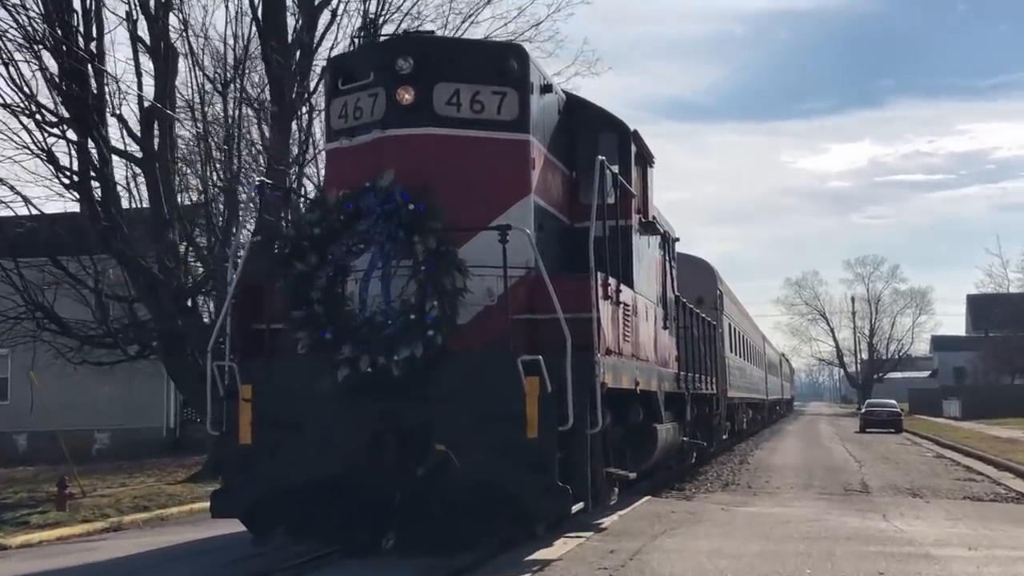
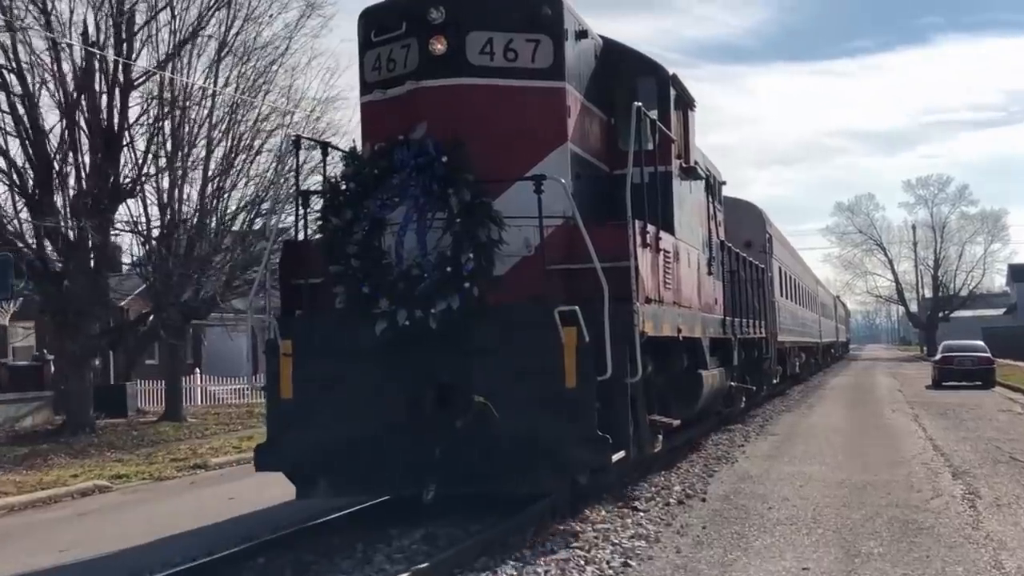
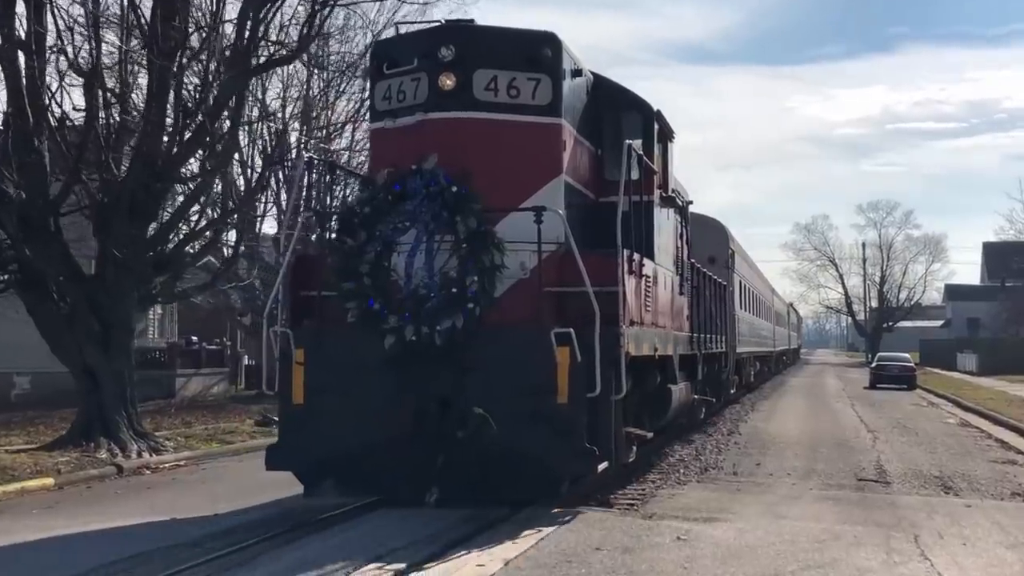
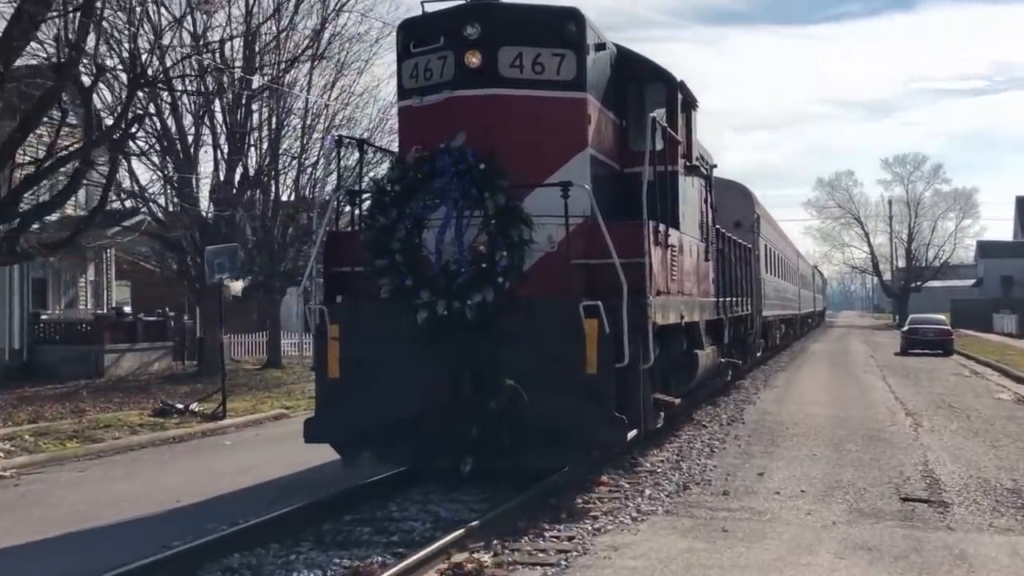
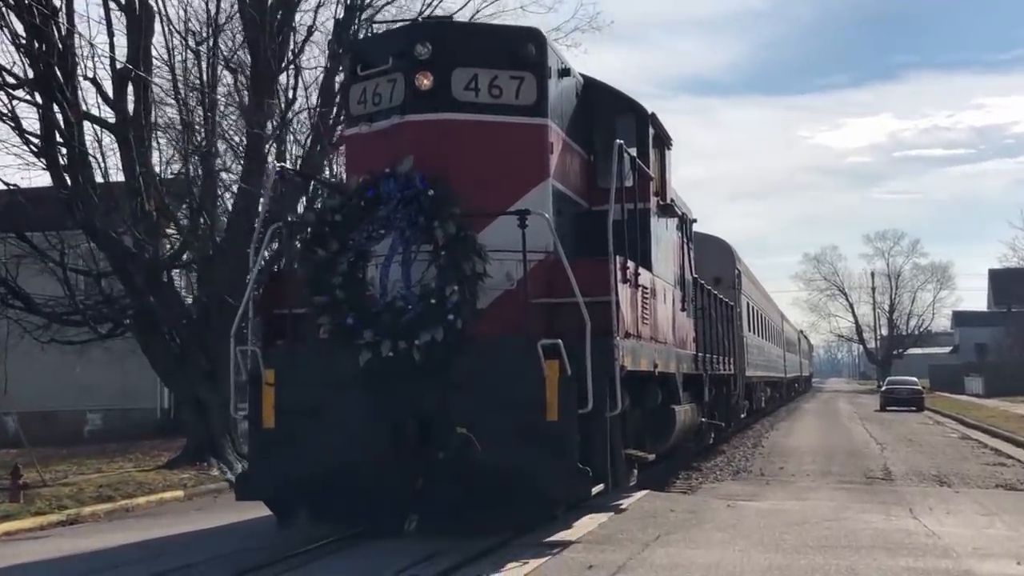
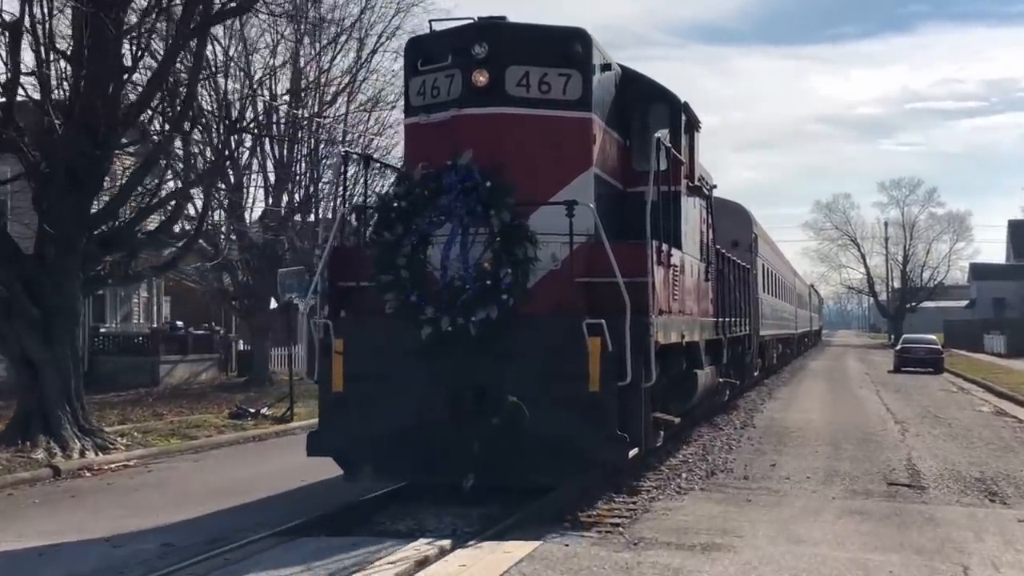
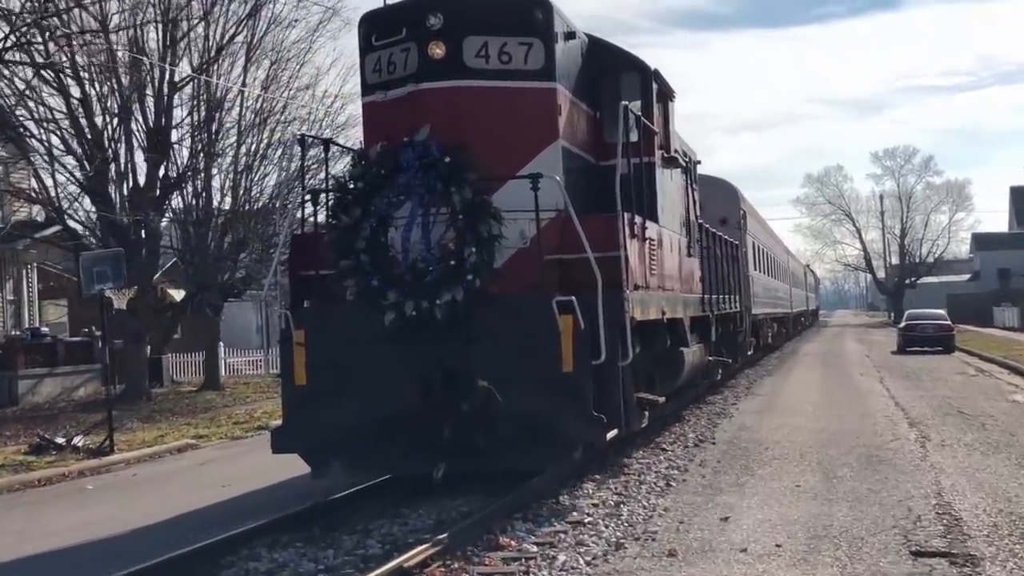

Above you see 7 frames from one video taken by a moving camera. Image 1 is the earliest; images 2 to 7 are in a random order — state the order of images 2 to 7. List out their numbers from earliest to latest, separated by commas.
5, 3, 6, 4, 7, 2
